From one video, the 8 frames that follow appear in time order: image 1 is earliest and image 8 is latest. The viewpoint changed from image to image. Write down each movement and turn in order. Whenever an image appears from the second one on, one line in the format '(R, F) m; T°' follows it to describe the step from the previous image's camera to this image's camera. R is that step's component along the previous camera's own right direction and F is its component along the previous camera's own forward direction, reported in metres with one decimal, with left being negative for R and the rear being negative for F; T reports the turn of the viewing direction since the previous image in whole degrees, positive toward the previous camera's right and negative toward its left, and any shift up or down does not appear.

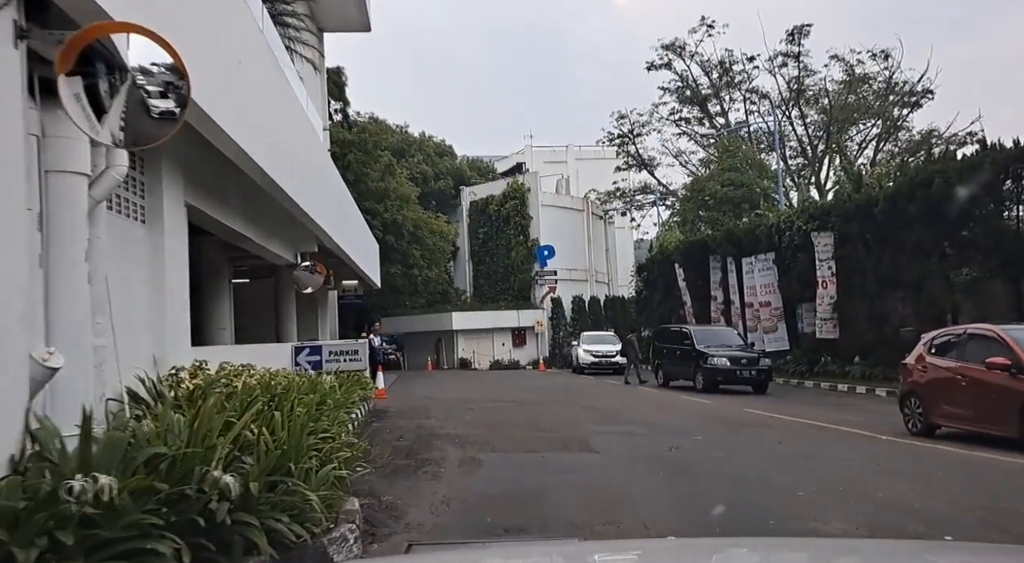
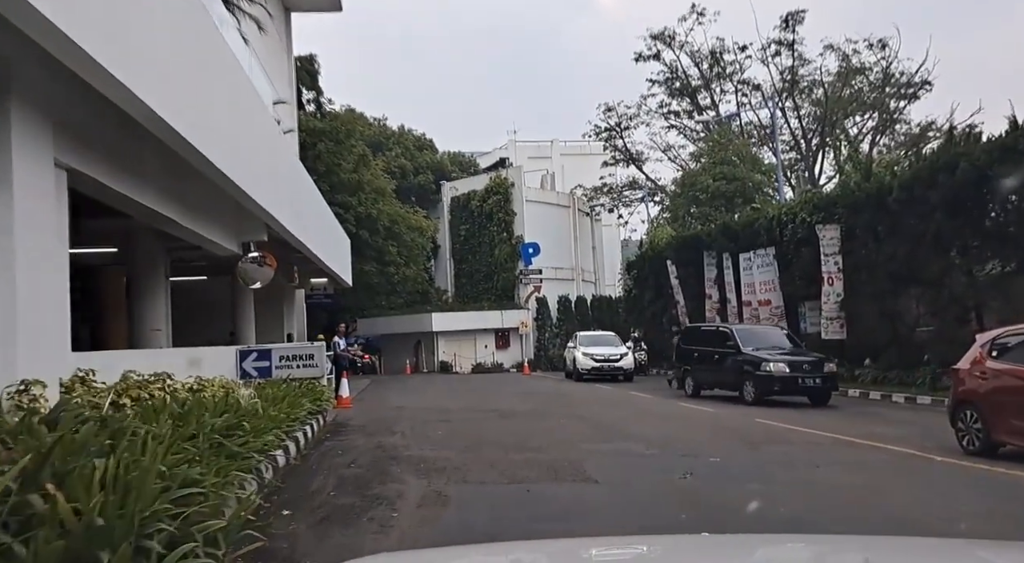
(+0.1, +2.1) m; +1°
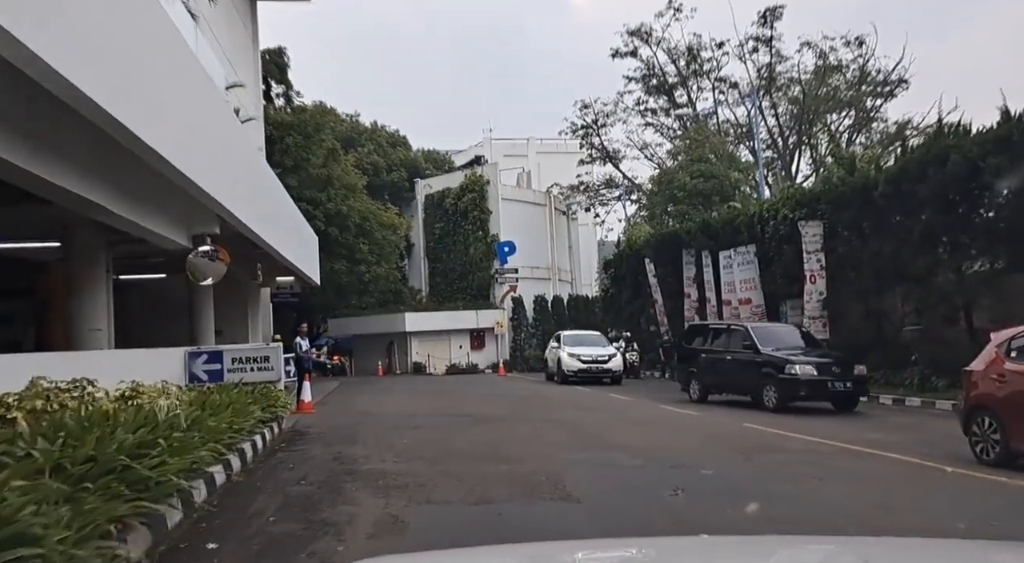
(+0.1, +1.0) m; +2°
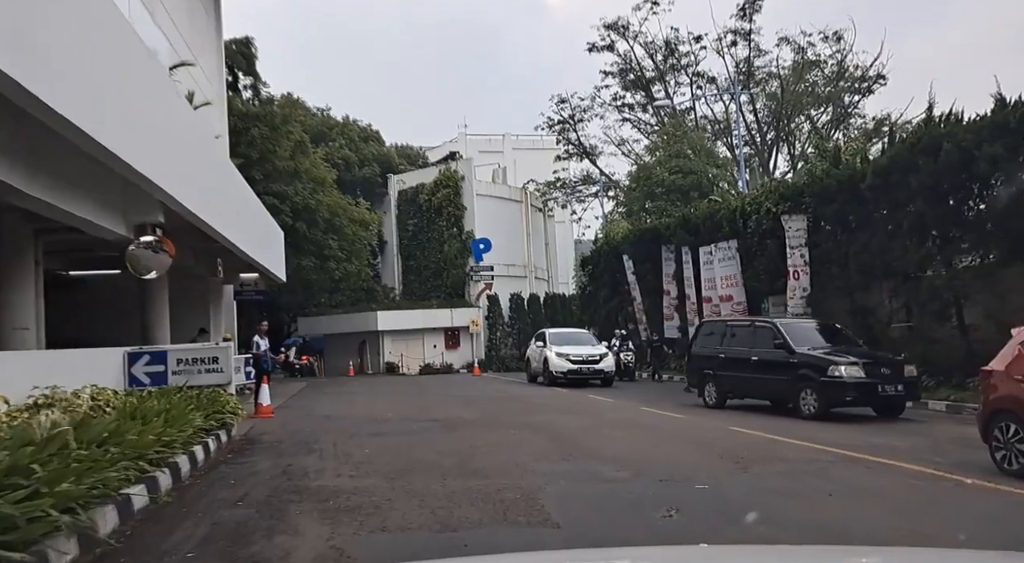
(+0.1, +1.0) m; +2°
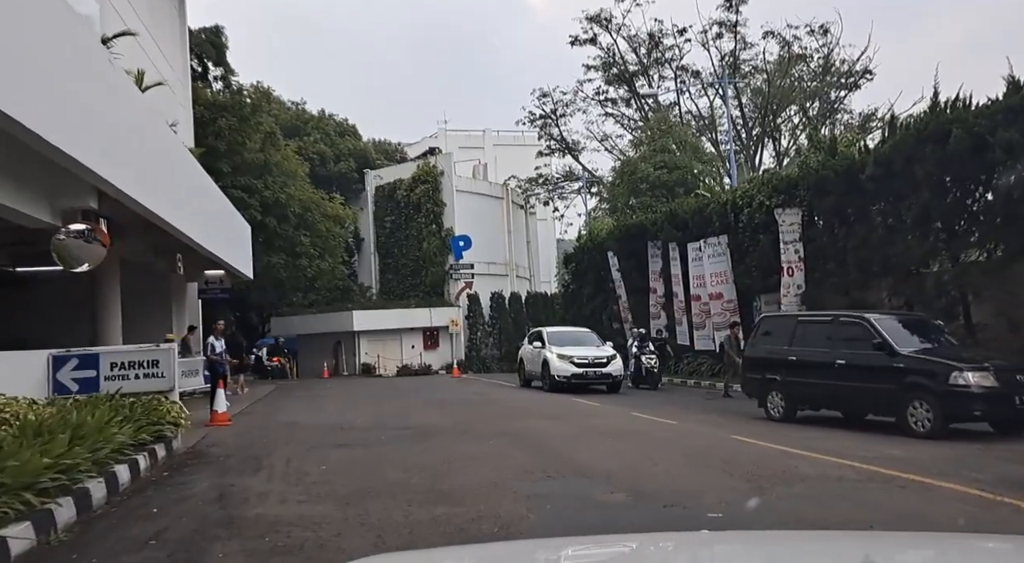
(0.0, +1.3) m; +1°
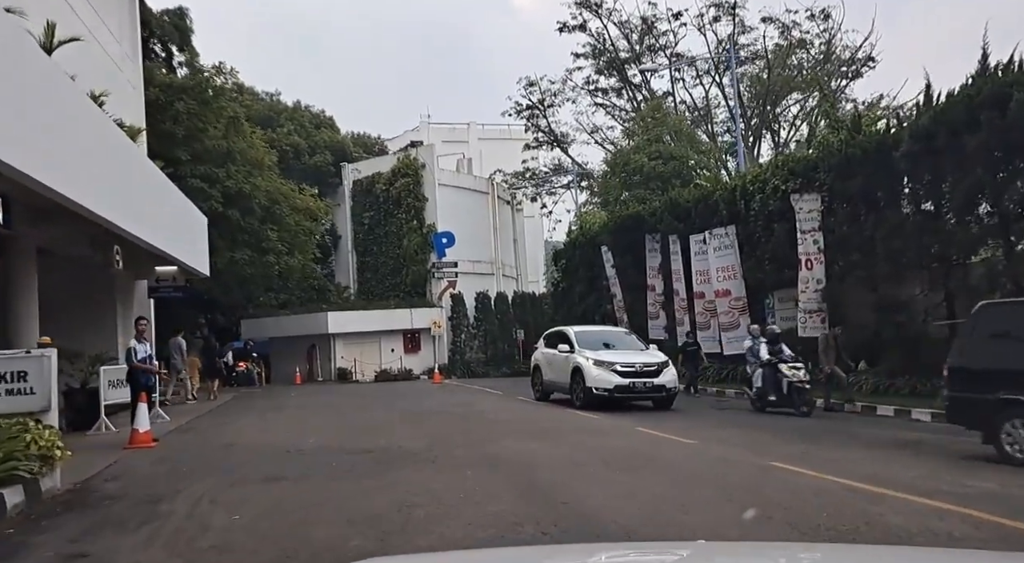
(0.0, +2.5) m; +1°
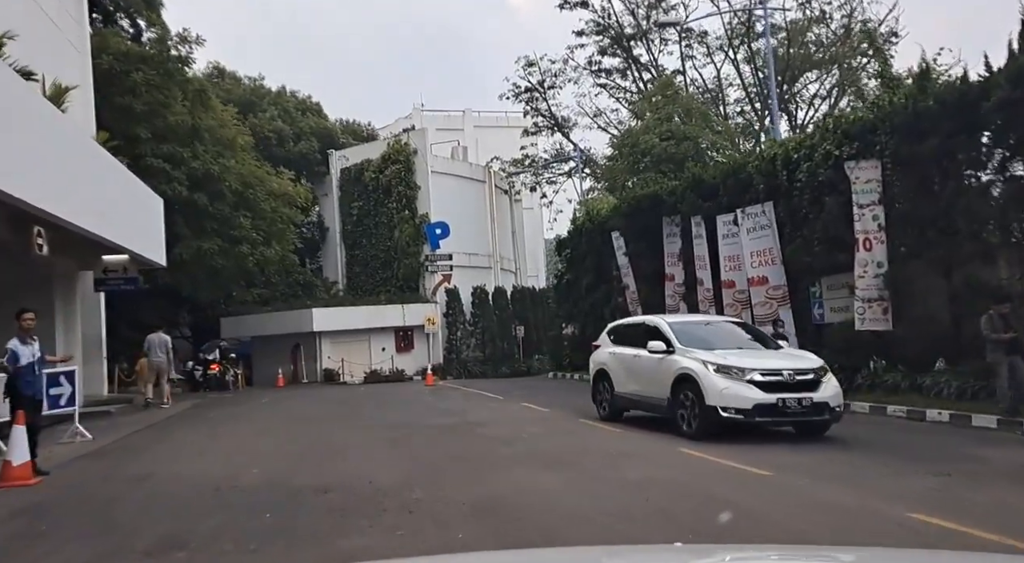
(-0.1, +3.1) m; 0°
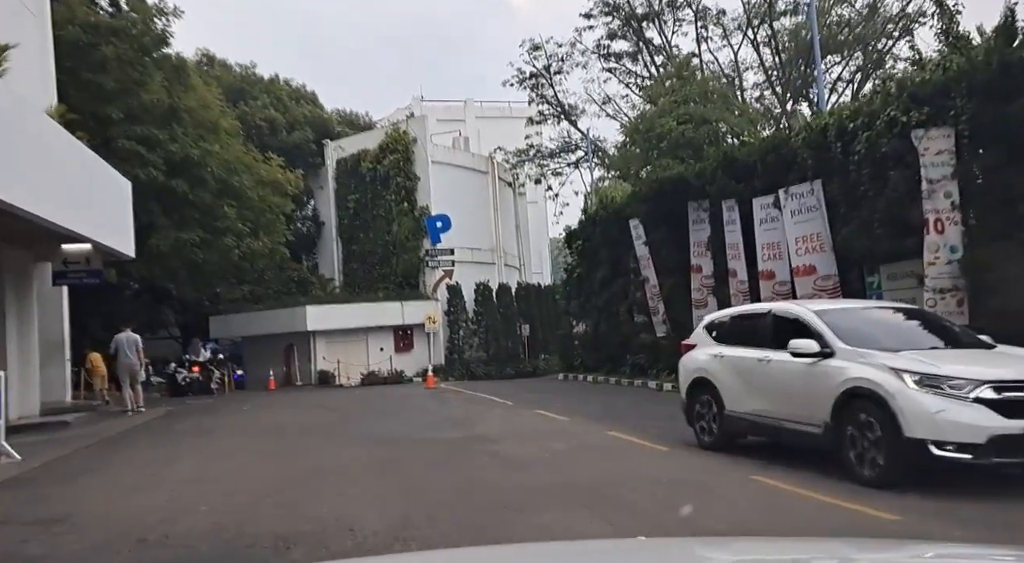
(-0.3, +2.3) m; 0°
